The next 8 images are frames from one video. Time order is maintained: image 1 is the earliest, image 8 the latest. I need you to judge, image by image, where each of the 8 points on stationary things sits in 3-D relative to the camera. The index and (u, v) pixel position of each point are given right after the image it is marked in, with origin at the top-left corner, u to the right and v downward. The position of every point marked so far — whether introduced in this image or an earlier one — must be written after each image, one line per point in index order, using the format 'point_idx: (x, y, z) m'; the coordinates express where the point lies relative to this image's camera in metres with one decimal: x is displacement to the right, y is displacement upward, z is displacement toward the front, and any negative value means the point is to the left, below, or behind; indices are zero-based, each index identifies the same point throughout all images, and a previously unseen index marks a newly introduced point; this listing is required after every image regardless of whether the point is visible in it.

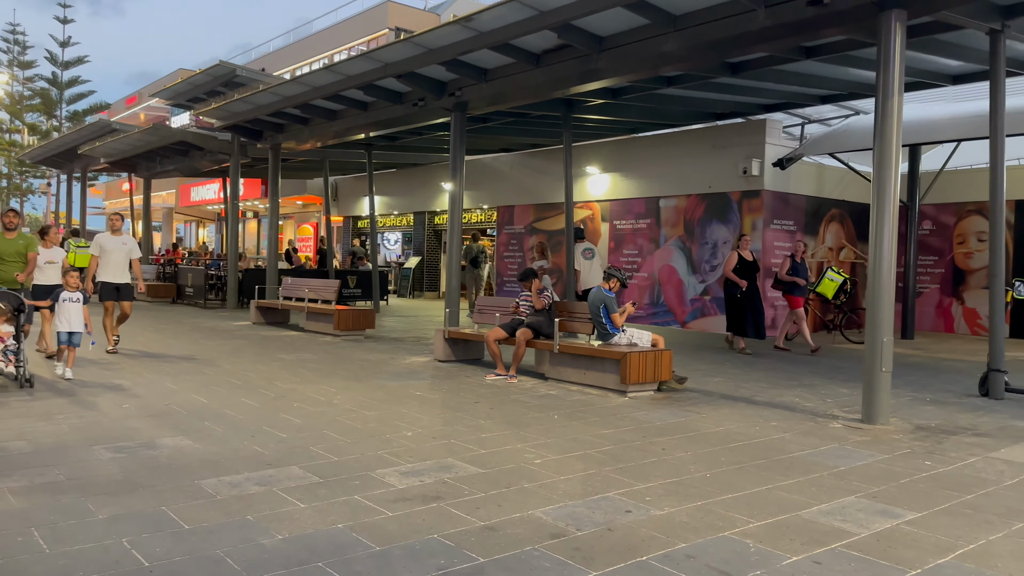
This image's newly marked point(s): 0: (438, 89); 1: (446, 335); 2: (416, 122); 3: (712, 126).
0: (-1.1, +2.9, +11.7) m
1: (-0.8, -0.6, +10.2) m
2: (-1.5, +2.7, +12.9) m
3: (+3.8, +3.1, +15.4) m
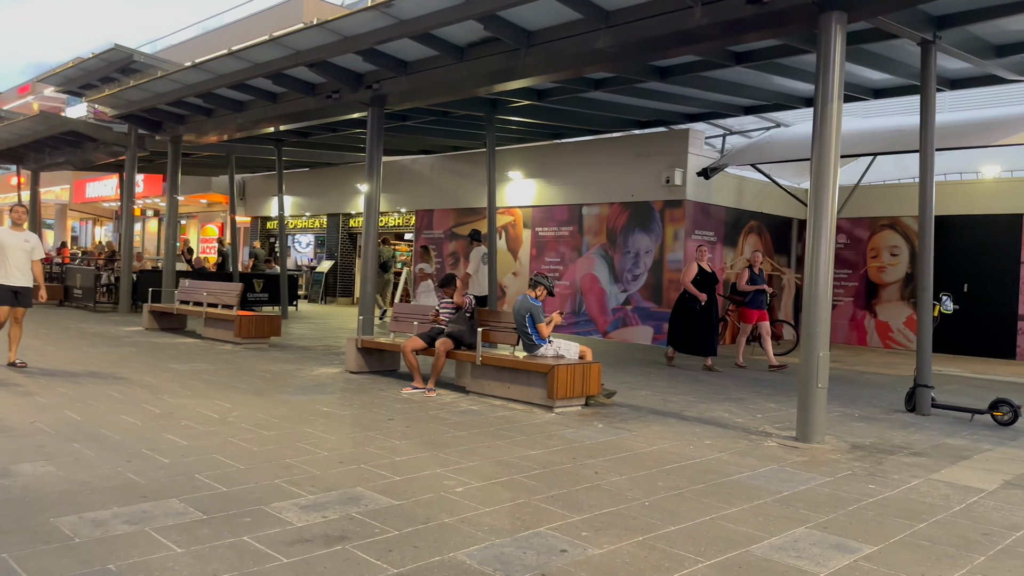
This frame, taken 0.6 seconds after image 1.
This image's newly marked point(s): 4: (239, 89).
0: (-2.1, +2.8, +11.0) m
1: (-1.8, -0.7, +9.5) m
2: (-2.7, +2.6, +12.1) m
3: (+2.3, +2.9, +15.2) m
4: (-4.1, +3.0, +12.2) m
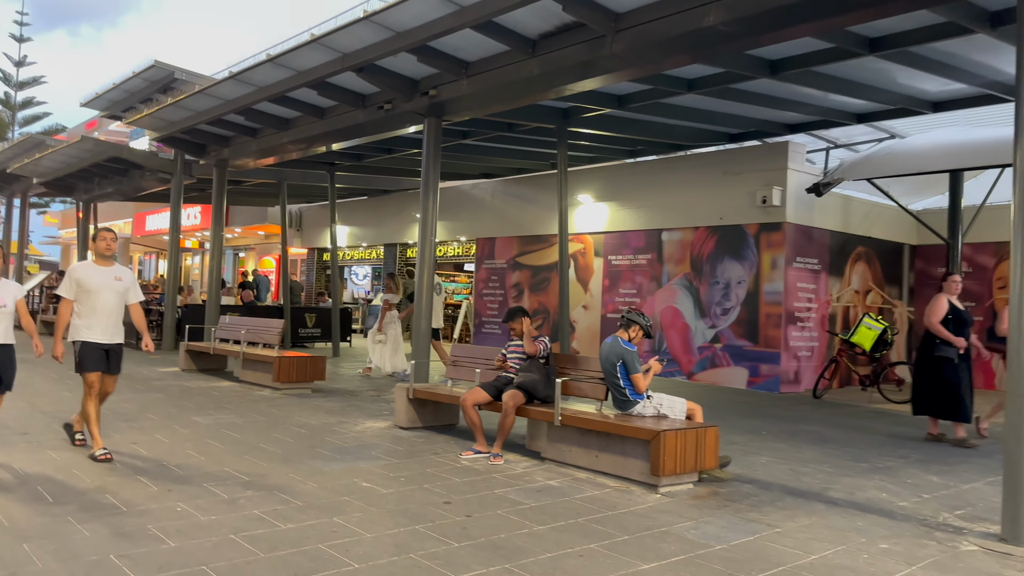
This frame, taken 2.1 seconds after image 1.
0: (-1.2, +2.4, +9.6) m
1: (-1.0, -1.0, +7.9) m
2: (-1.7, +2.1, +10.7) m
3: (+3.5, +2.3, +13.4) m
4: (-3.1, +2.5, +10.9) m
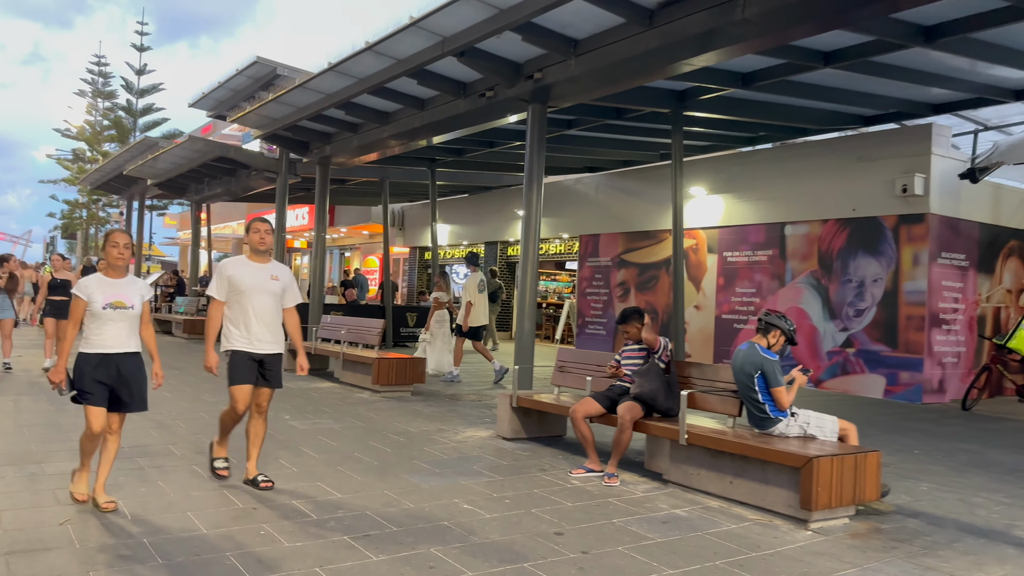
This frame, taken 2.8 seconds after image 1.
0: (0.0, +2.4, +8.9) m
1: (0.0, -1.0, +7.2) m
2: (-0.4, +2.1, +10.2) m
3: (+5.2, +2.3, +12.2) m
4: (-1.7, +2.5, +10.5) m
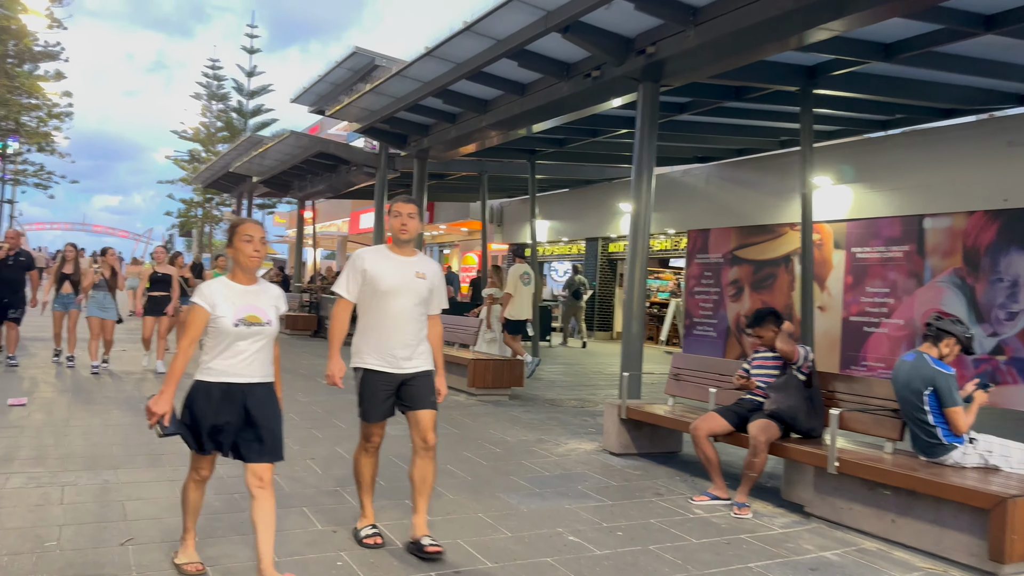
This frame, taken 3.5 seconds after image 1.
0: (+1.1, +2.4, +8.1) m
1: (+0.9, -1.0, +6.4) m
2: (+0.9, +2.2, +9.4) m
3: (+6.7, +2.3, +10.7) m
4: (-0.4, +2.5, +9.9) m
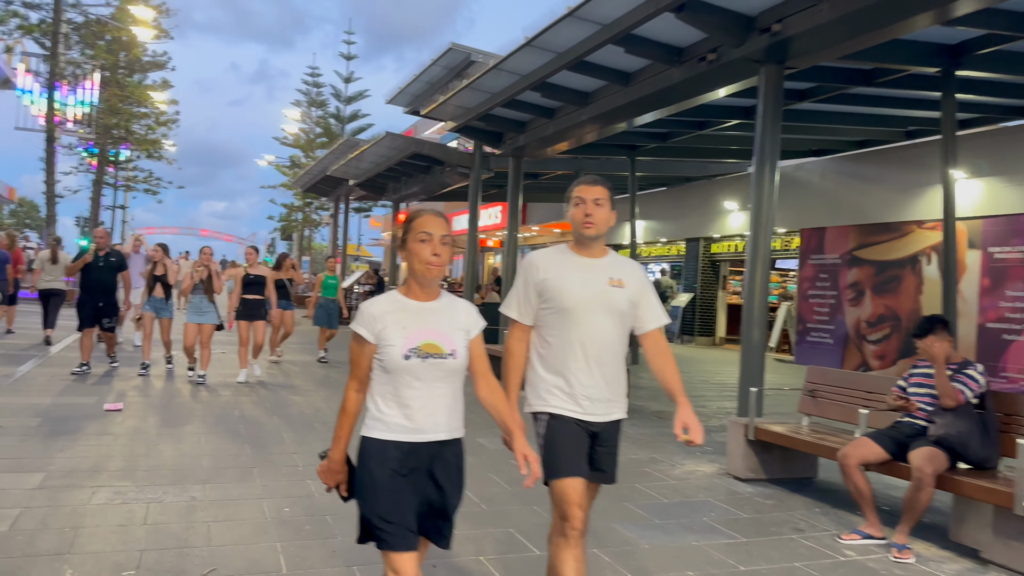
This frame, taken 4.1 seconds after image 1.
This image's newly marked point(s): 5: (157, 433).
0: (+2.1, +2.4, +7.4) m
1: (+1.7, -1.0, +5.7) m
2: (+2.0, +2.1, +8.7) m
3: (+7.9, +2.3, +9.4) m
4: (+0.8, +2.5, +9.3) m
5: (-2.6, -1.1, +5.9) m
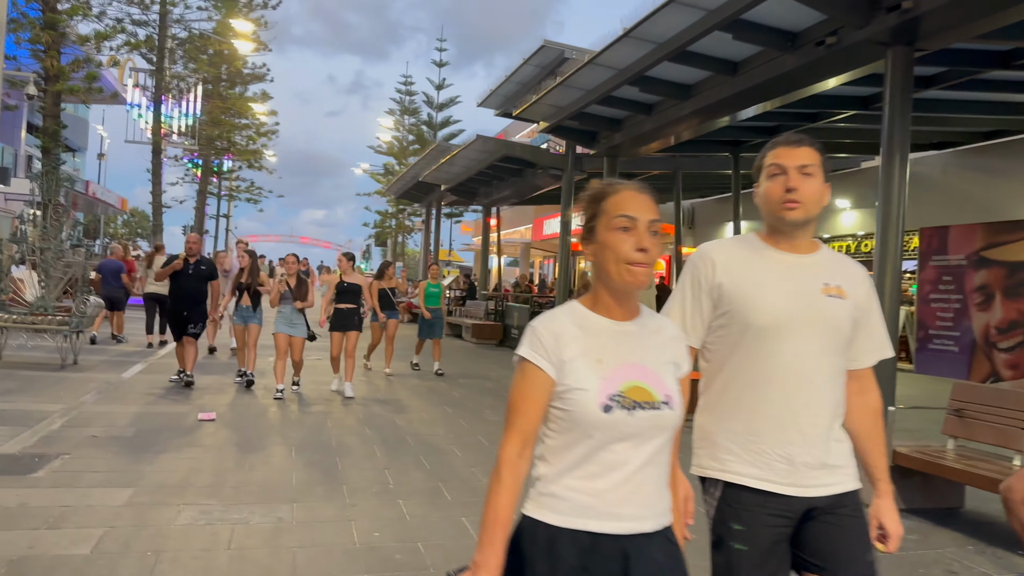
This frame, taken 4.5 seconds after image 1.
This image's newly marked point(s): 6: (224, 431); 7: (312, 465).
0: (+2.9, +2.3, +6.7) m
1: (+2.4, -1.1, +5.1) m
2: (+3.0, +2.1, +8.0) m
3: (+8.9, +2.3, +8.0) m
4: (+1.9, +2.4, +8.8) m
5: (-1.9, -1.1, +5.8) m
6: (-2.2, -1.1, +6.2) m
7: (-1.3, -1.2, +5.3) m
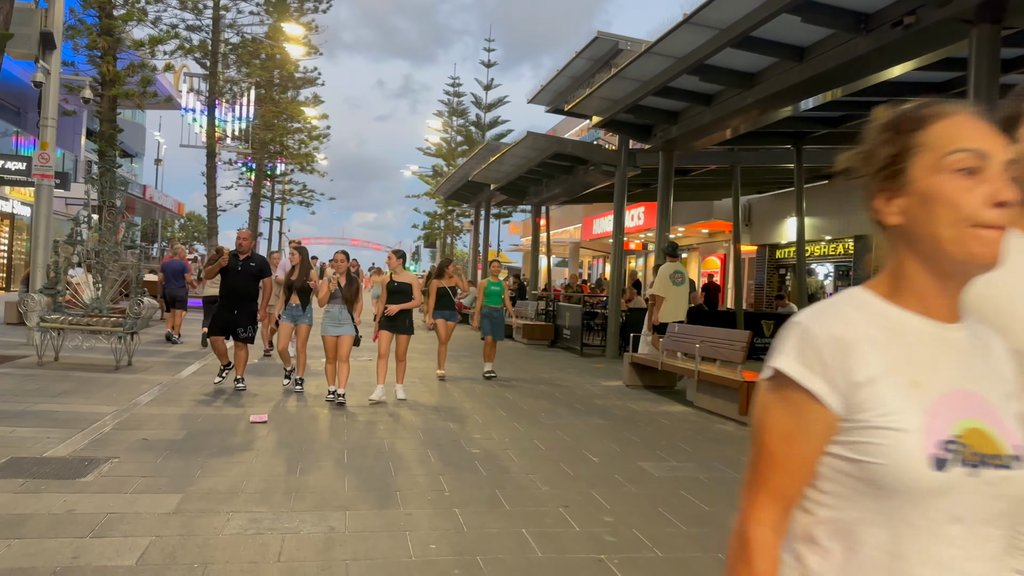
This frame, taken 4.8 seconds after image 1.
0: (+3.4, +2.4, +6.3) m
1: (+2.7, -1.0, +4.7) m
2: (+3.5, +2.1, +7.5) m
3: (+9.4, +2.3, +7.2) m
4: (+2.5, +2.5, +8.4) m
5: (-1.5, -1.1, +5.6) m
6: (-1.8, -1.1, +6.0) m
7: (-0.9, -1.1, +5.1) m
